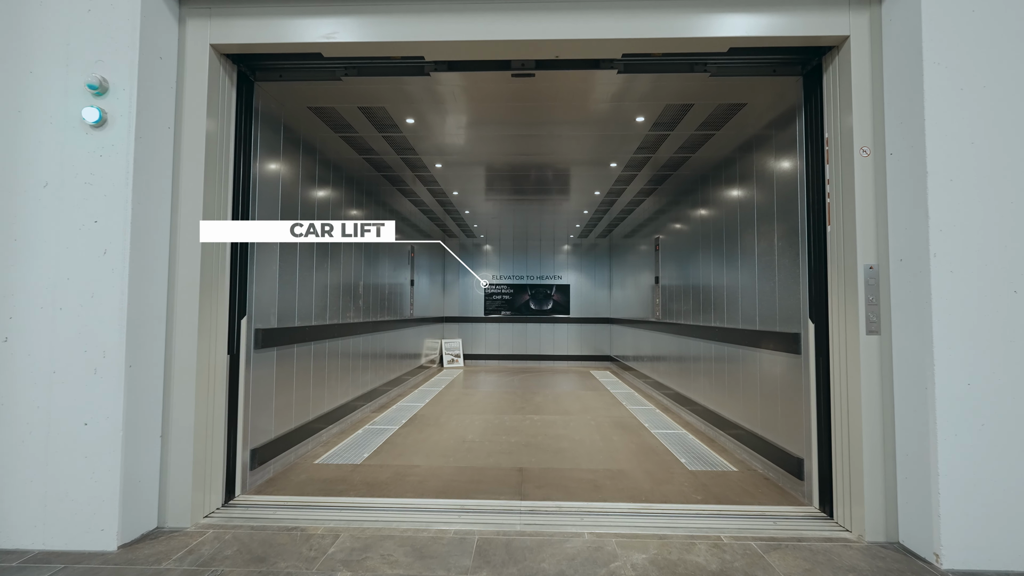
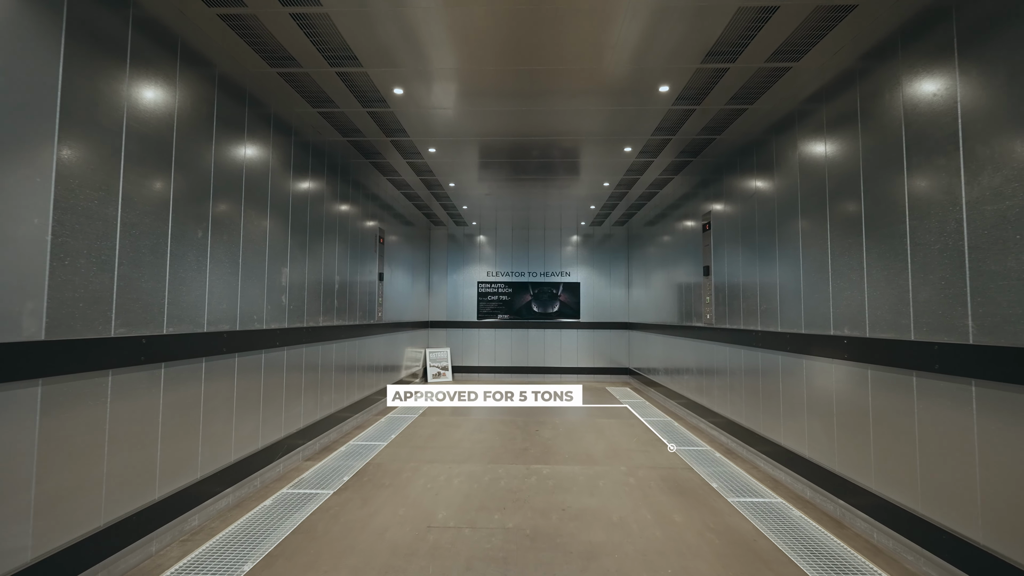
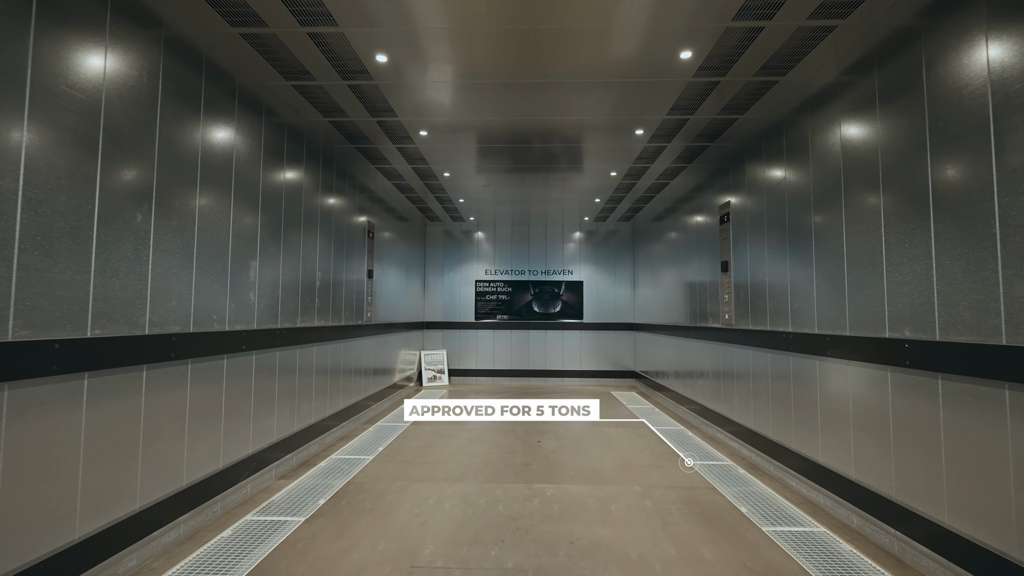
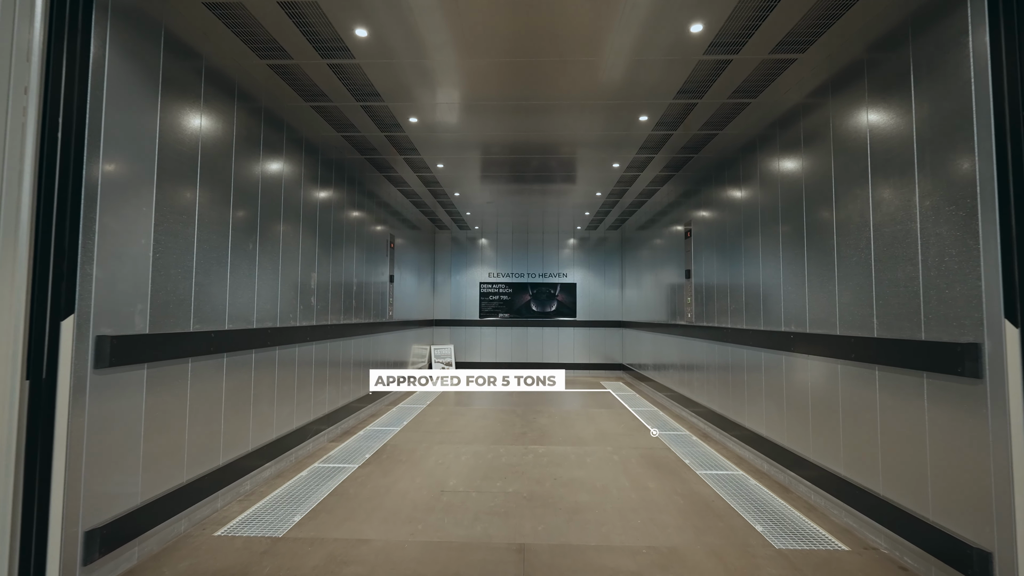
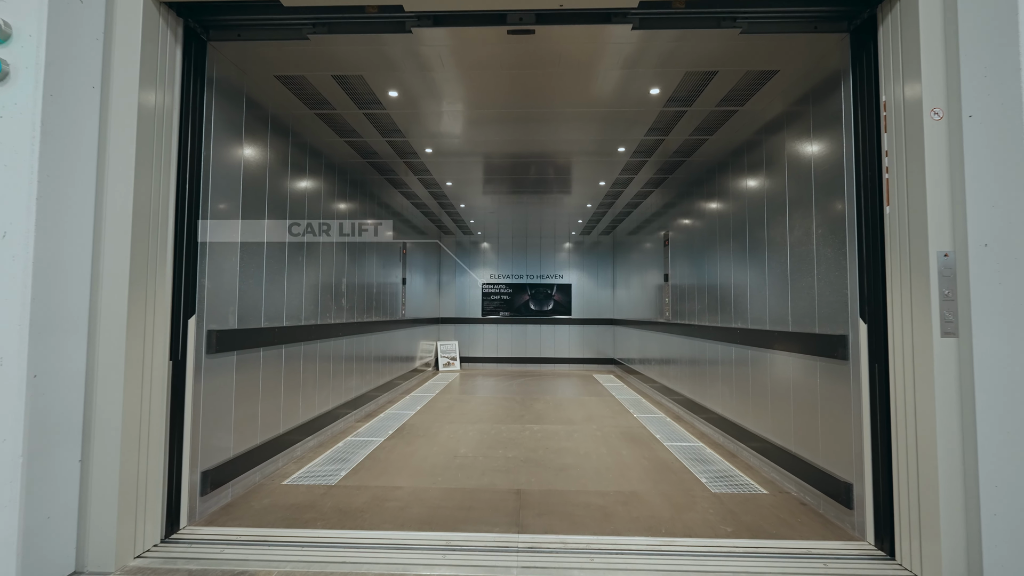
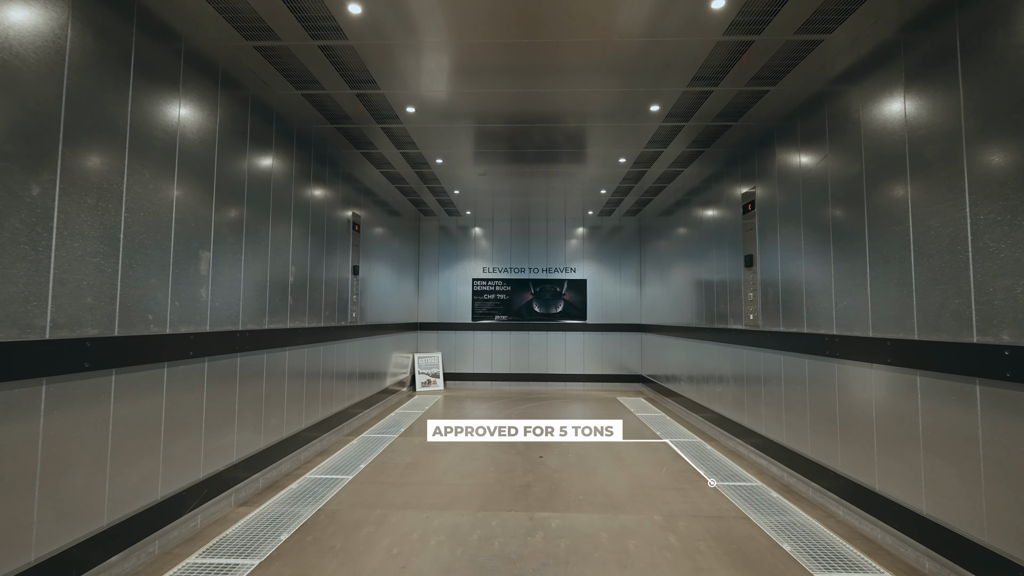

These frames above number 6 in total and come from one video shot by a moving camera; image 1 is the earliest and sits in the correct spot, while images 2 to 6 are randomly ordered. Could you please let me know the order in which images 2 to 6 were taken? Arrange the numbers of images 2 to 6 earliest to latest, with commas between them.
5, 4, 2, 3, 6
